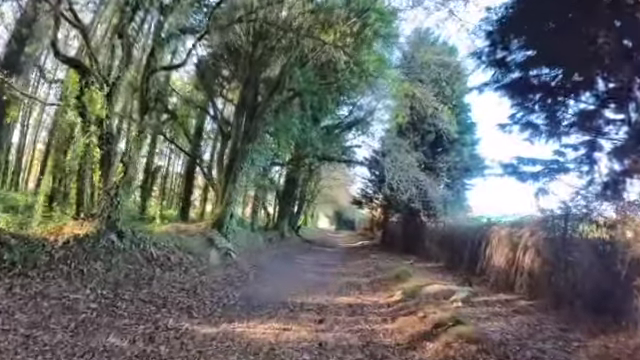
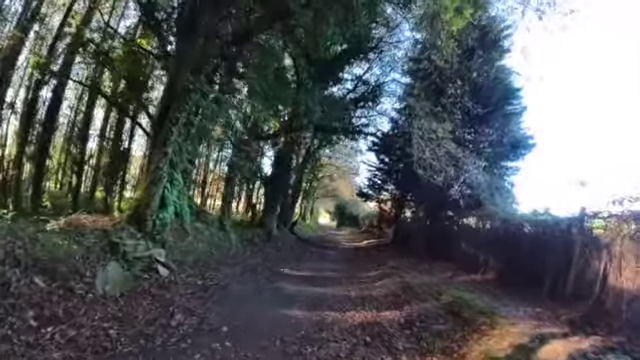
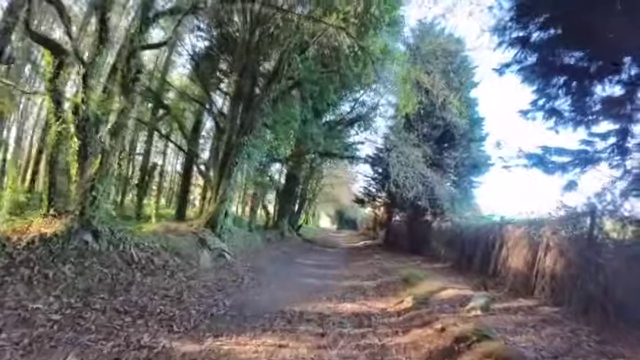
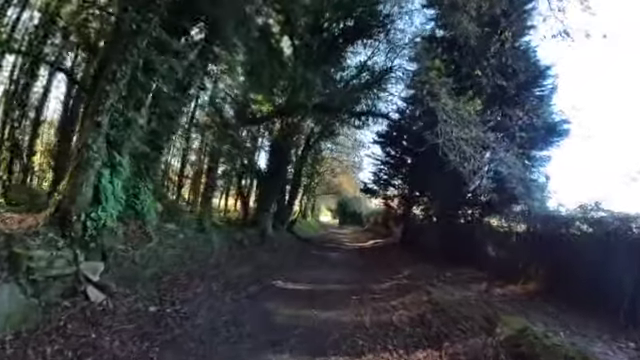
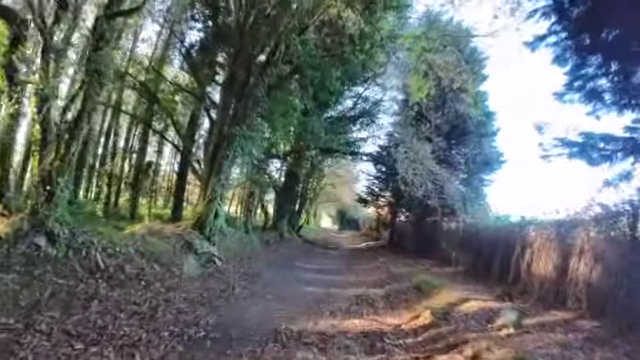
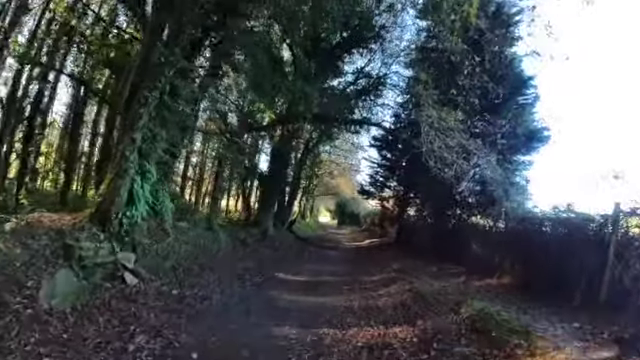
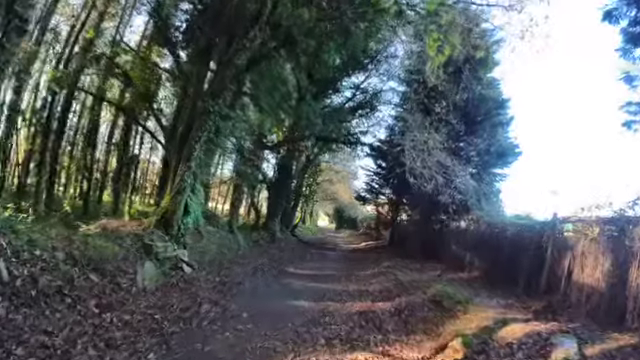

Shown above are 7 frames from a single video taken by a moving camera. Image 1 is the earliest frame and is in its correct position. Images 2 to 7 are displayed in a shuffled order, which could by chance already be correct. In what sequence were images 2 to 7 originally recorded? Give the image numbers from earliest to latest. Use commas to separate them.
3, 5, 7, 2, 6, 4
